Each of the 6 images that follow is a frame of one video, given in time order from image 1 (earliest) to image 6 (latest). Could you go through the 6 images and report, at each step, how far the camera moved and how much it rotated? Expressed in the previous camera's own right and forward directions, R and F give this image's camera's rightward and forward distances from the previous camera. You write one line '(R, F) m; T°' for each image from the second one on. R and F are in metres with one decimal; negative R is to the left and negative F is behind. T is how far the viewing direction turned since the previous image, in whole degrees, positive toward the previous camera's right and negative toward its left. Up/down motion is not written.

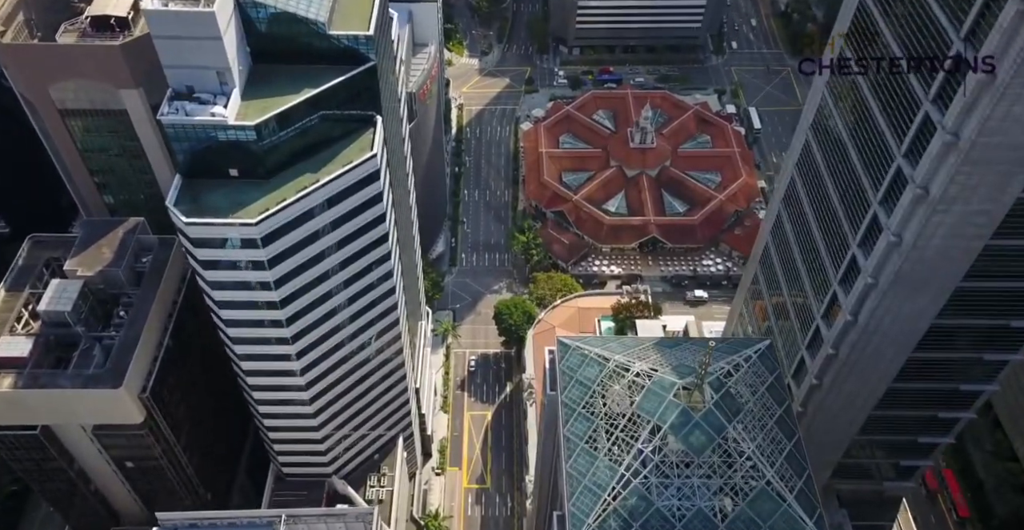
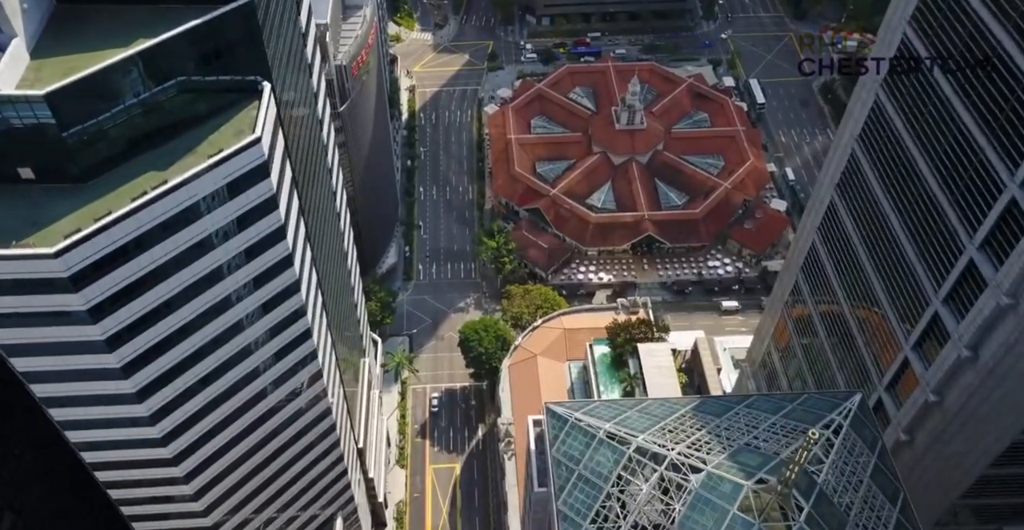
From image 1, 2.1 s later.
(+1.2, +42.4) m; +2°
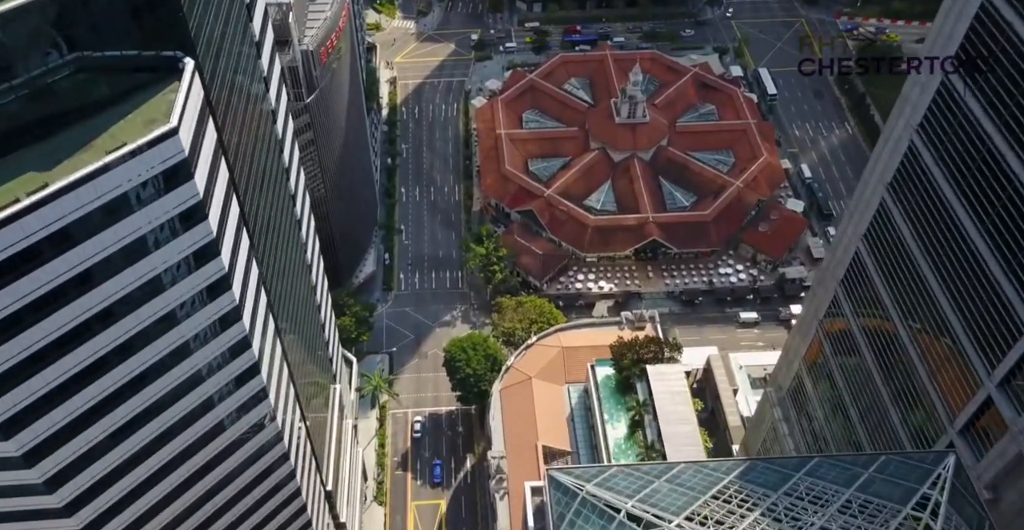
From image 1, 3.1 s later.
(0.0, +19.2) m; +1°
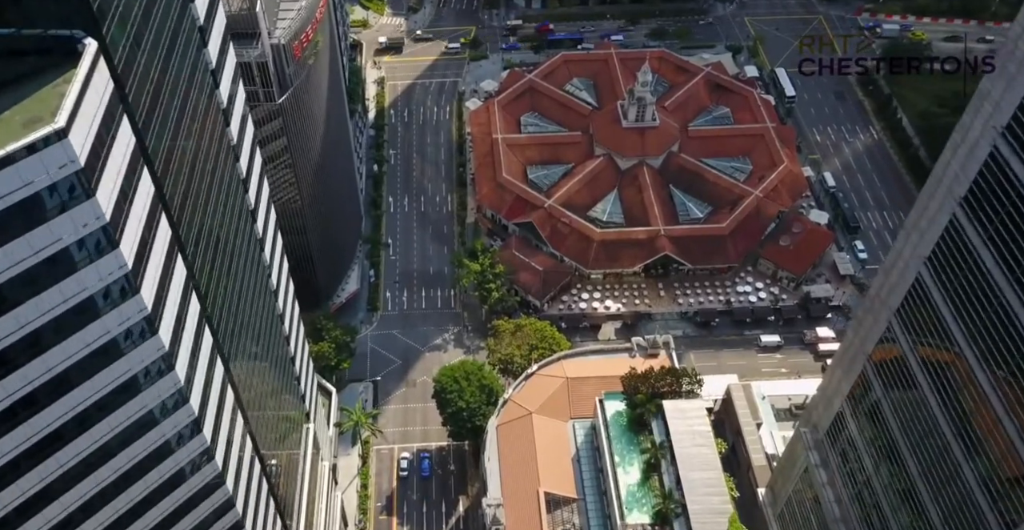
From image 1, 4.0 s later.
(-0.2, +16.5) m; 0°
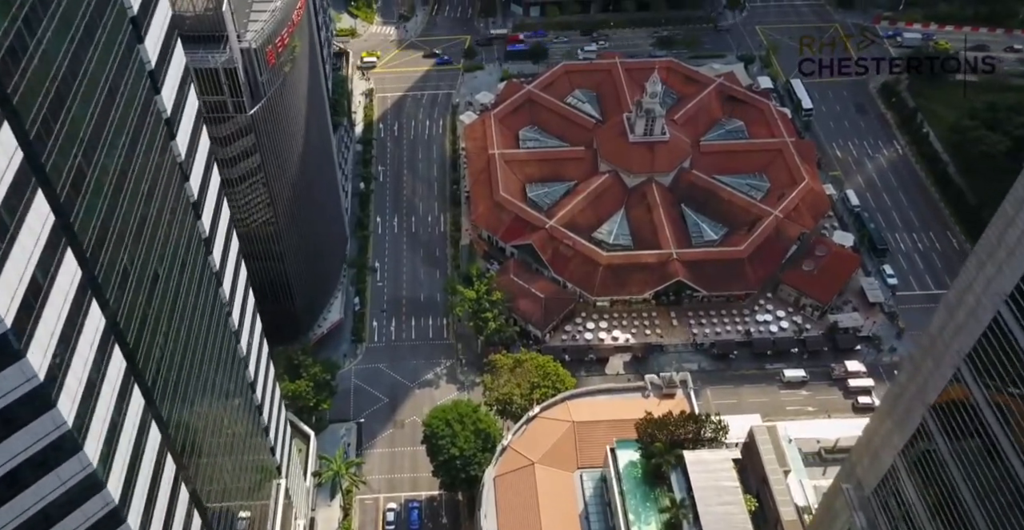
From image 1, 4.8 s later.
(-0.5, +14.4) m; 0°
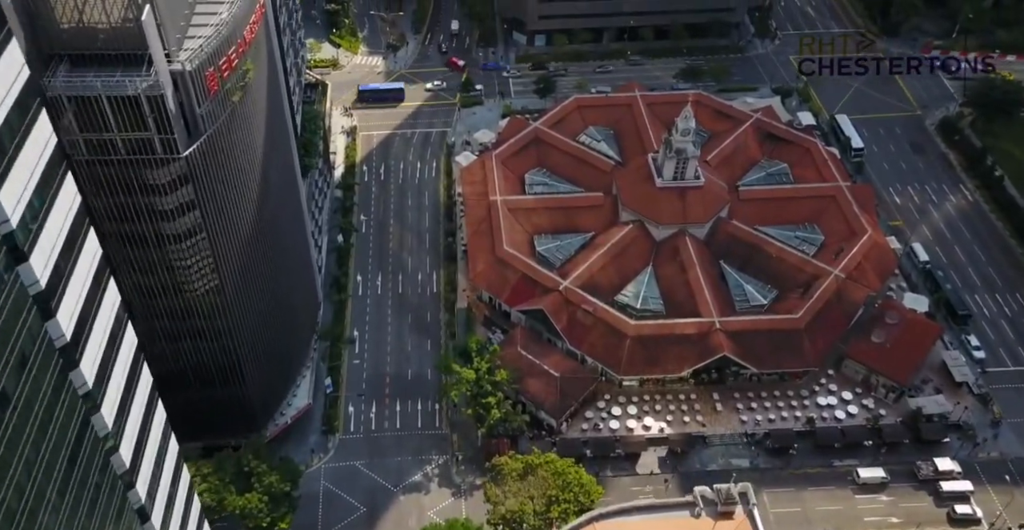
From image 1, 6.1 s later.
(-1.5, +27.2) m; 0°
